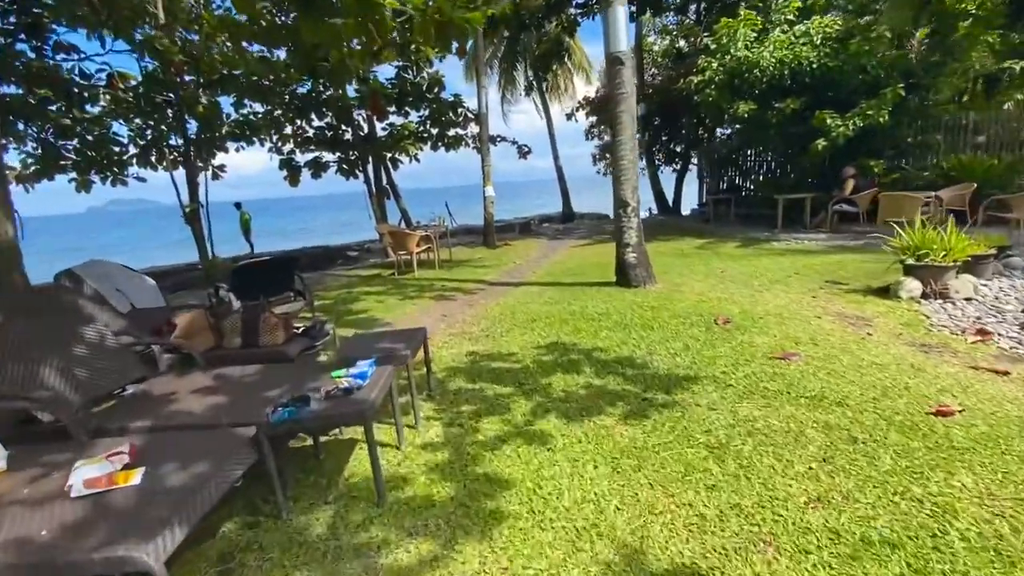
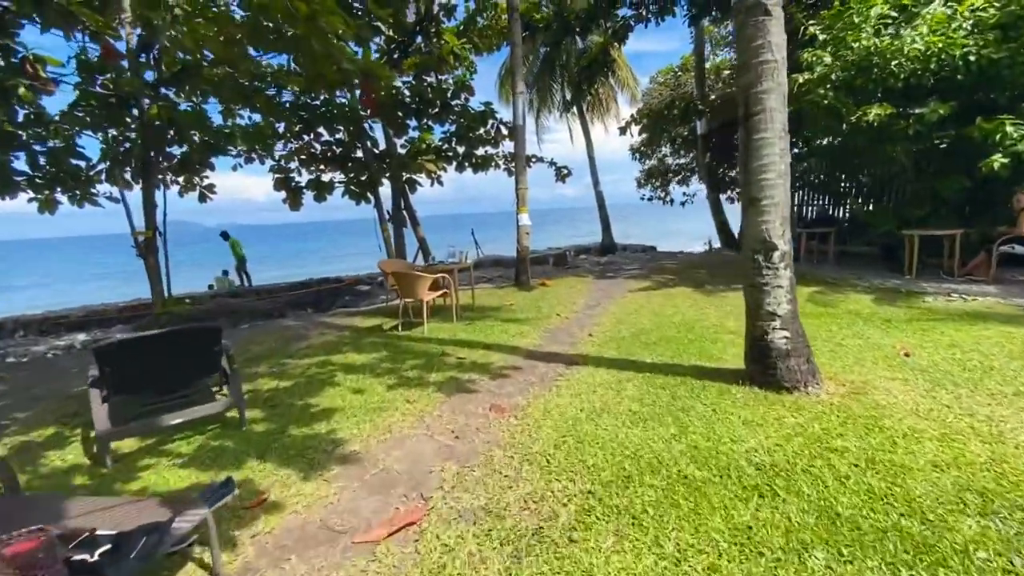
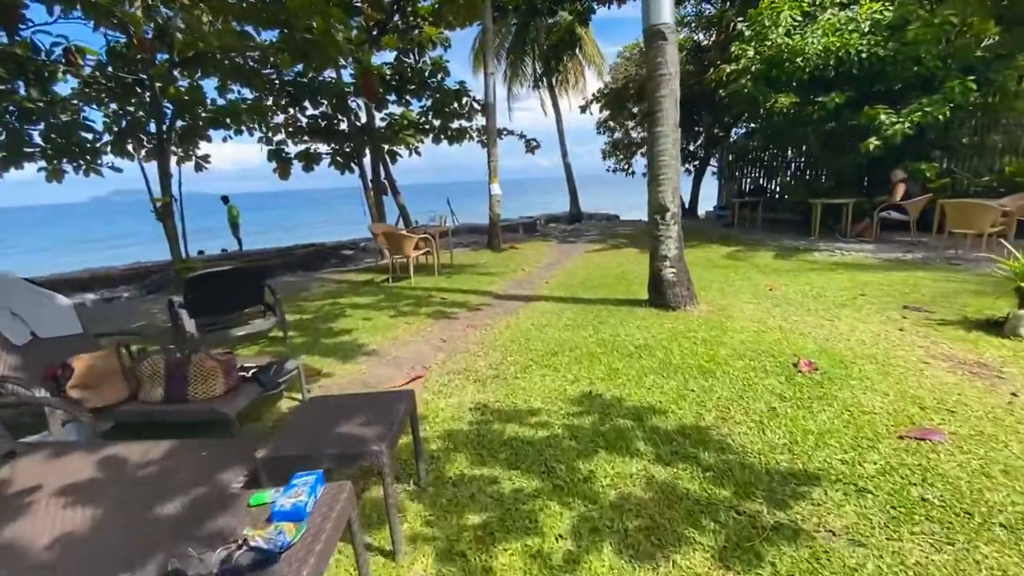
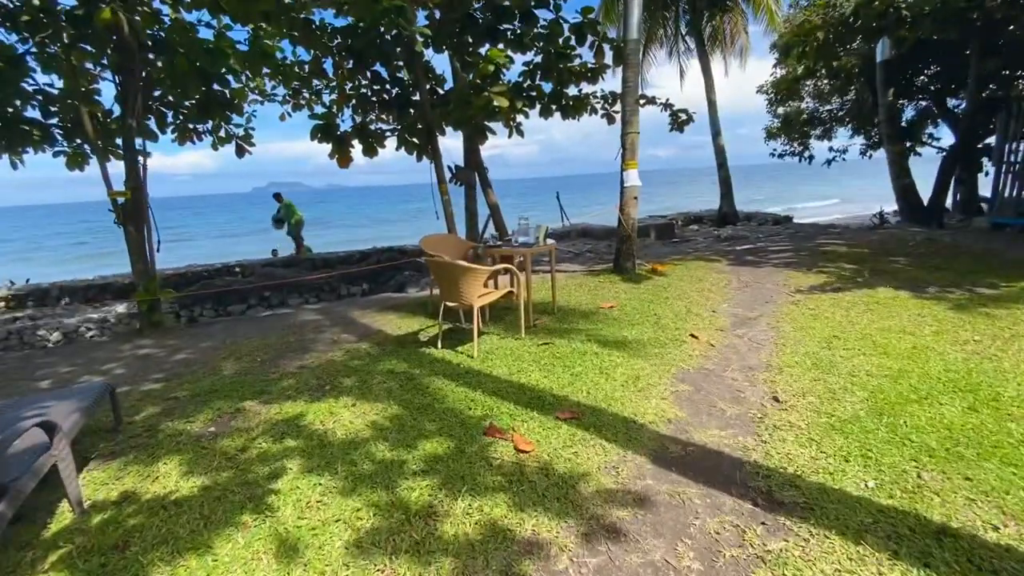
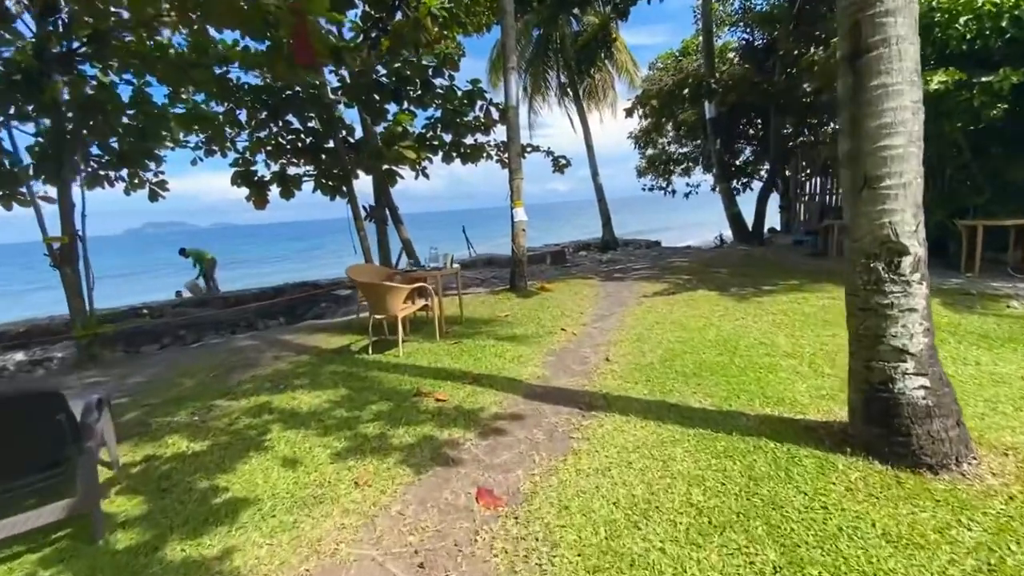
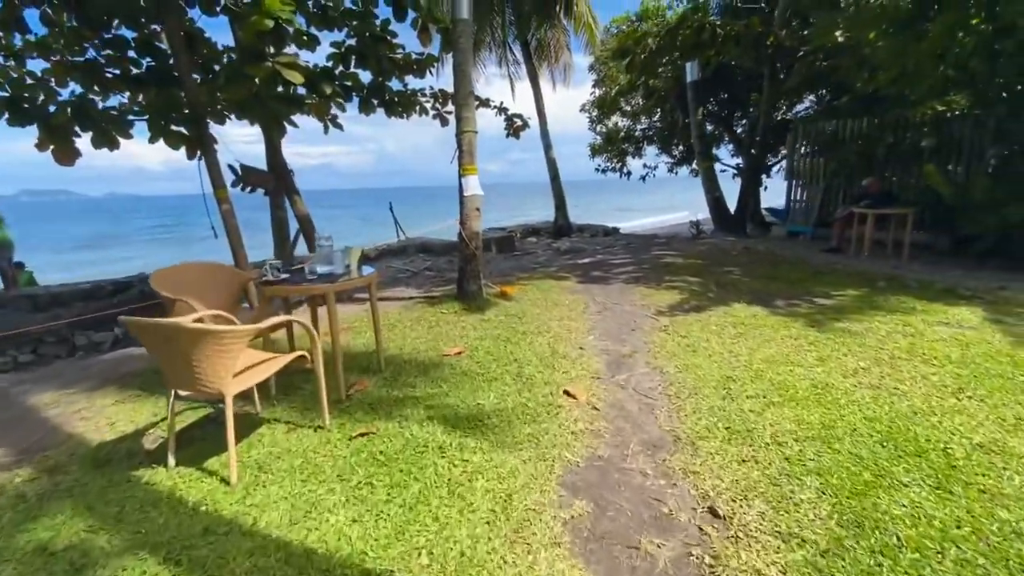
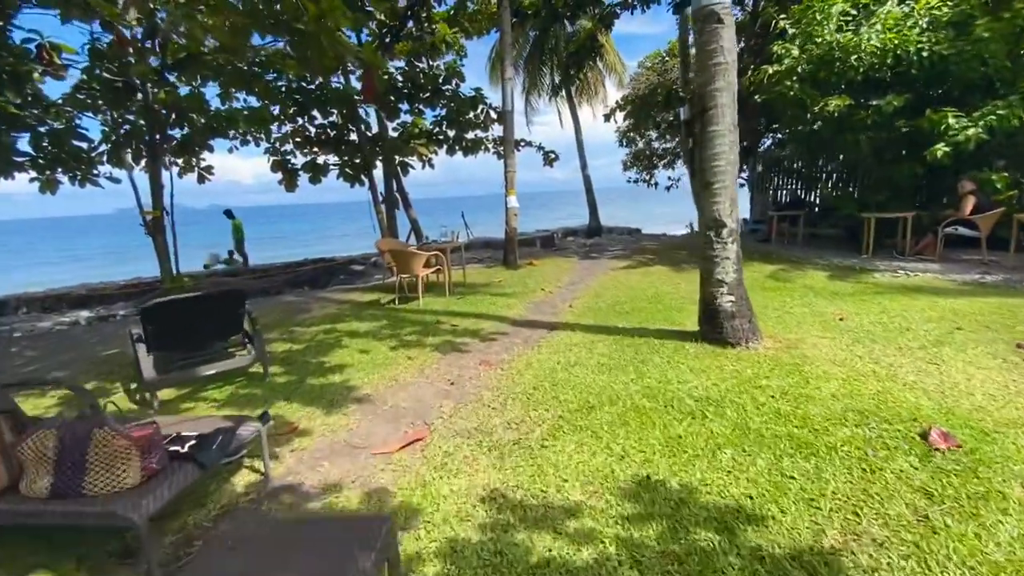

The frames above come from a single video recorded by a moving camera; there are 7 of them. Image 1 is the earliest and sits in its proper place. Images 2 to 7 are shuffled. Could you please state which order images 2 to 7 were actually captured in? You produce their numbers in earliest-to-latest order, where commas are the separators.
3, 7, 2, 5, 4, 6
